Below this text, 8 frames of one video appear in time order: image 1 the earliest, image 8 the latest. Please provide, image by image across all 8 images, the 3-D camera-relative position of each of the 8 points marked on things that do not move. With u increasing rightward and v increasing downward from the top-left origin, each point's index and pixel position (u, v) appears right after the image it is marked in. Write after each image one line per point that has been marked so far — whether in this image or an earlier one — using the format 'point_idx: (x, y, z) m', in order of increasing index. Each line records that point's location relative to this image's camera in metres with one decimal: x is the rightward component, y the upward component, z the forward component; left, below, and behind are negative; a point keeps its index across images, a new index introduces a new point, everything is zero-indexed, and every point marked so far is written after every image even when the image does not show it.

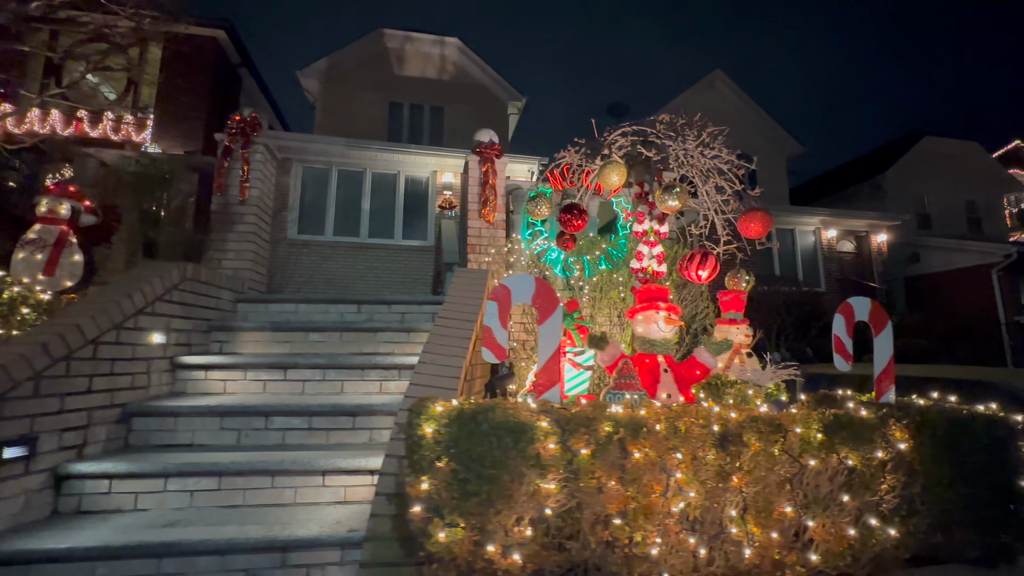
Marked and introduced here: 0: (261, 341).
0: (-3.1, -0.6, +5.4) m
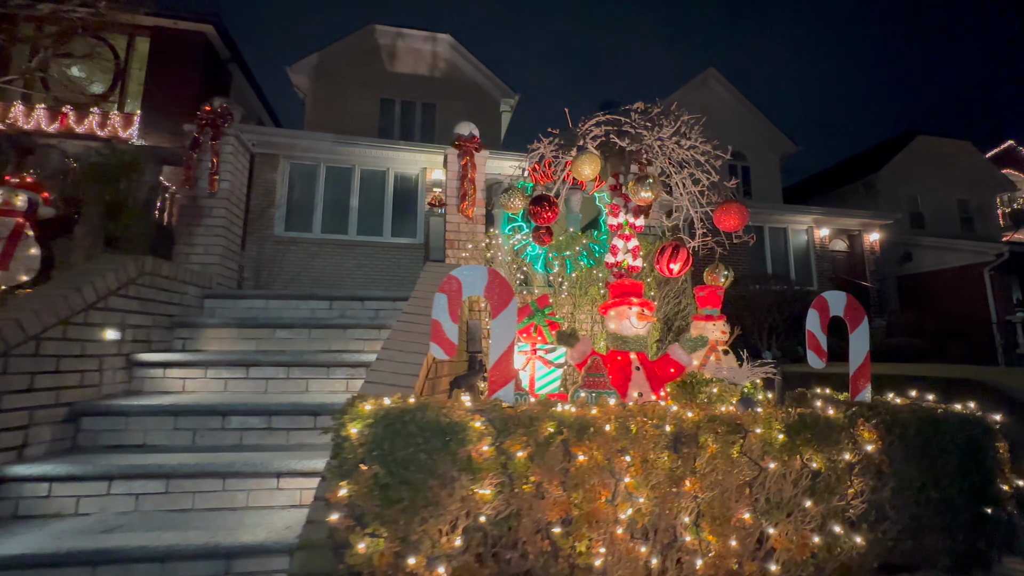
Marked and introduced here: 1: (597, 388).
0: (-3.4, -0.6, +5.2) m
1: (+0.7, -0.9, +3.8) m
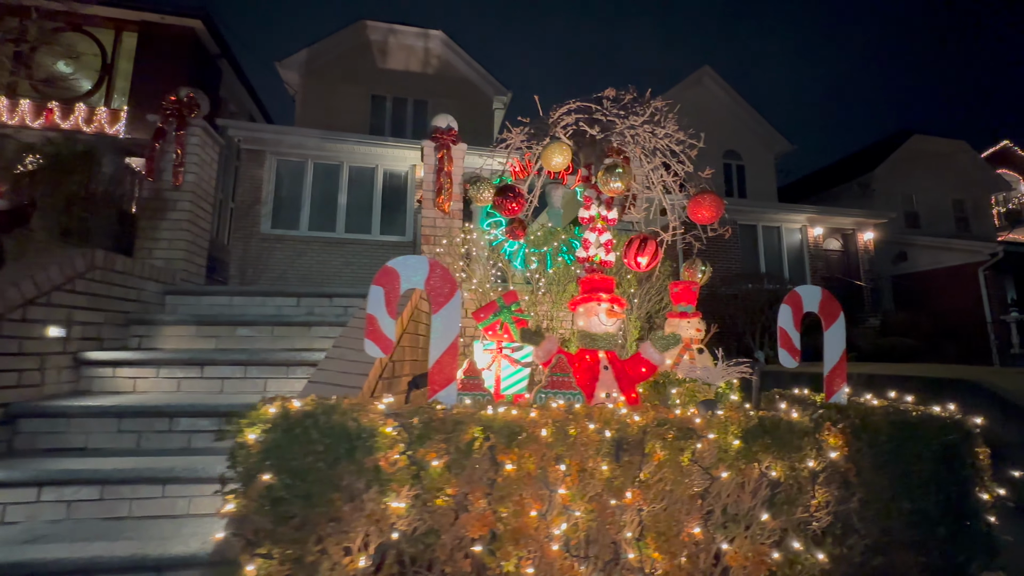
0: (-3.7, -0.5, +5.0) m
1: (+0.4, -0.8, +3.6) m
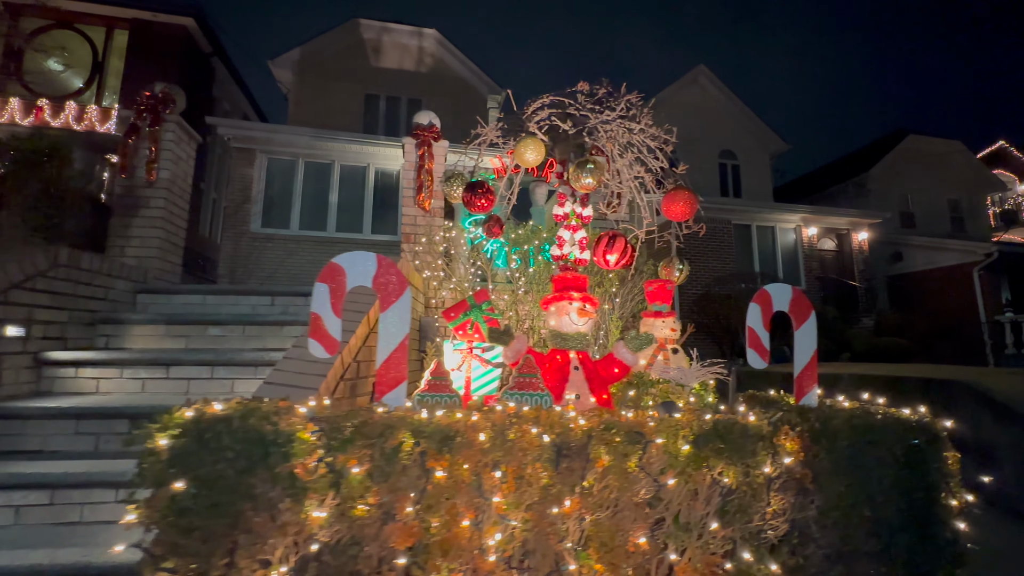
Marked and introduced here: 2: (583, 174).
0: (-4.0, -0.5, +4.9) m
1: (+0.1, -0.8, +3.5) m
2: (+0.6, +1.0, +3.8) m
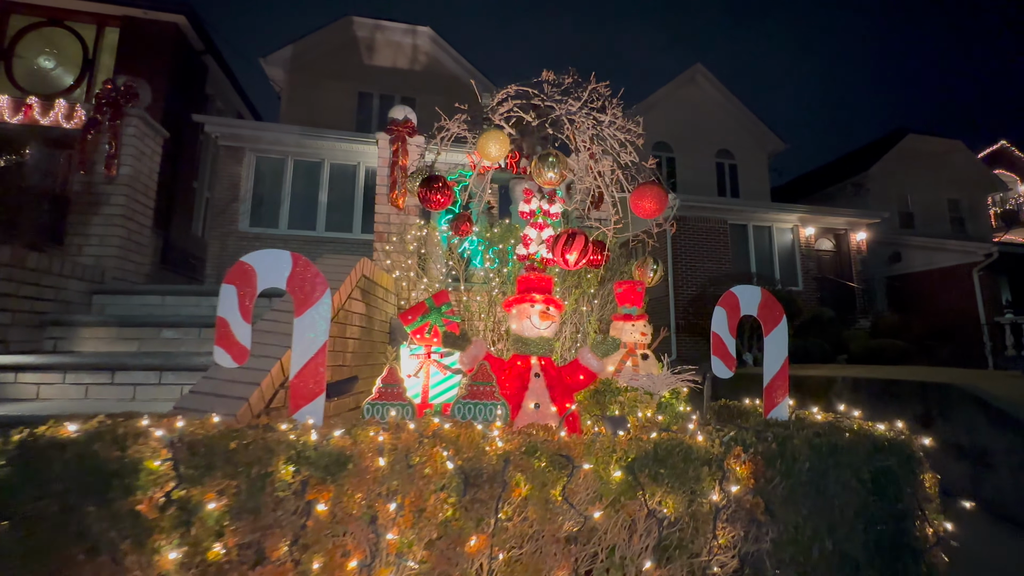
0: (-4.3, -0.5, +4.7) m
1: (-0.2, -0.8, +3.2) m
2: (+0.3, +1.0, +3.6) m
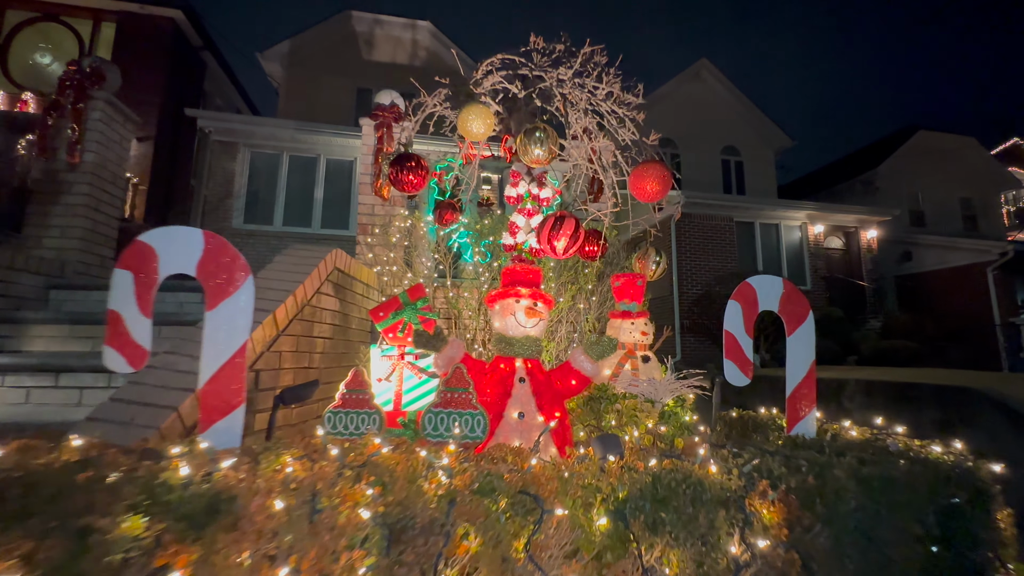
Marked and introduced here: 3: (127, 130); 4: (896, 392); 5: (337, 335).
0: (-4.4, -0.5, +4.3) m
1: (-0.4, -0.8, +2.8) m
2: (+0.2, +1.0, +3.2) m
3: (-5.2, +2.2, +6.1) m
4: (+5.8, -1.6, +6.7) m
5: (-1.7, -0.5, +4.3) m
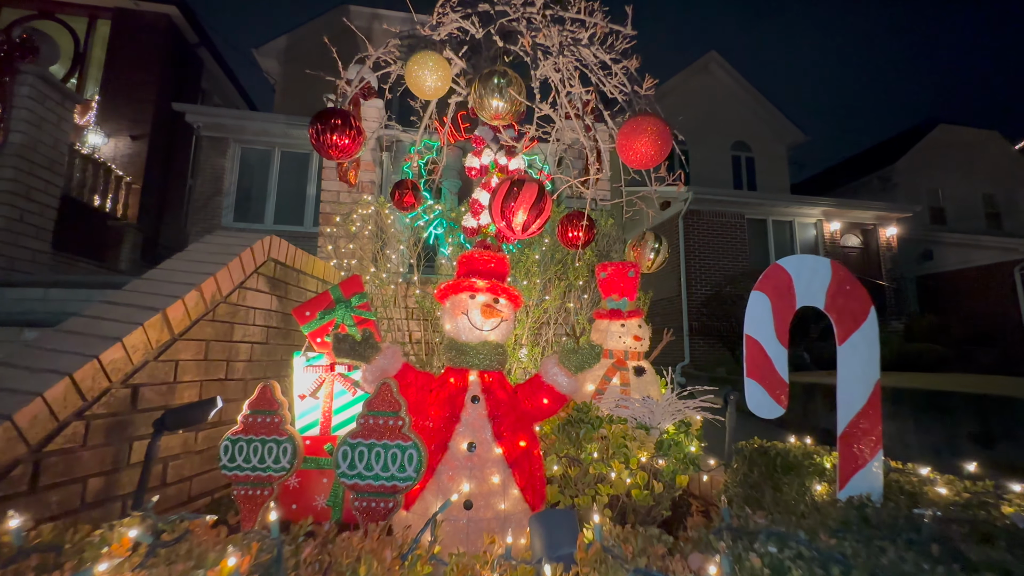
0: (-4.7, -0.4, +3.7) m
1: (-0.6, -0.7, +2.1) m
2: (-0.1, +1.1, +2.5) m
3: (-5.4, +2.2, +5.5) m
4: (+5.6, -1.5, +5.8) m
5: (-1.9, -0.4, +3.6) m
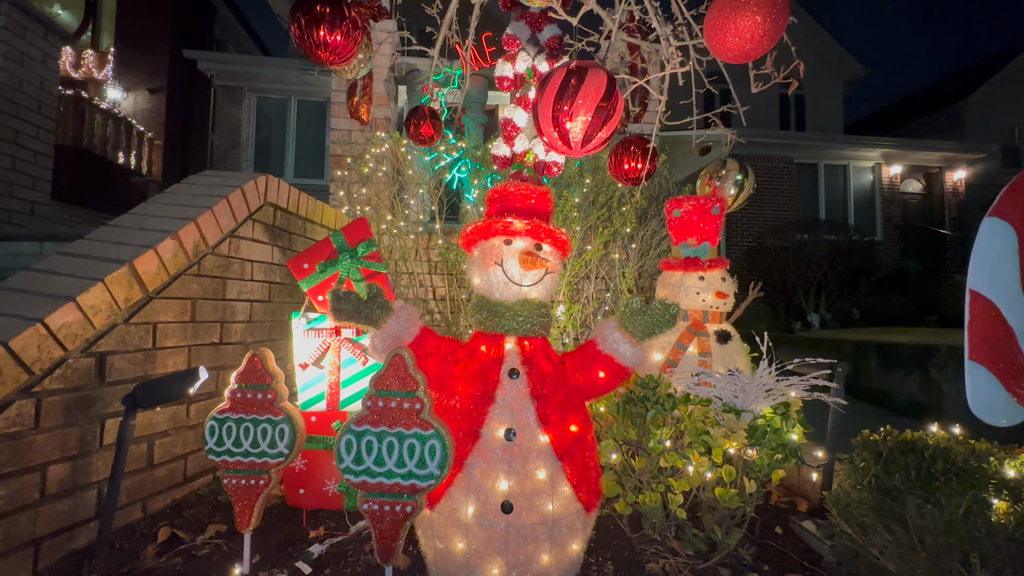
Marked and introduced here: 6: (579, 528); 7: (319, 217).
0: (-4.4, -0.1, +3.4) m
1: (-0.4, -0.5, +1.6) m
2: (+0.1, +1.3, +1.8) m
3: (-5.1, +2.7, +4.9) m
4: (+6.0, -0.9, +5.1) m
5: (-1.6, -0.1, +3.2) m
6: (+0.3, -1.0, +1.8) m
7: (-1.6, +0.6, +3.6) m
